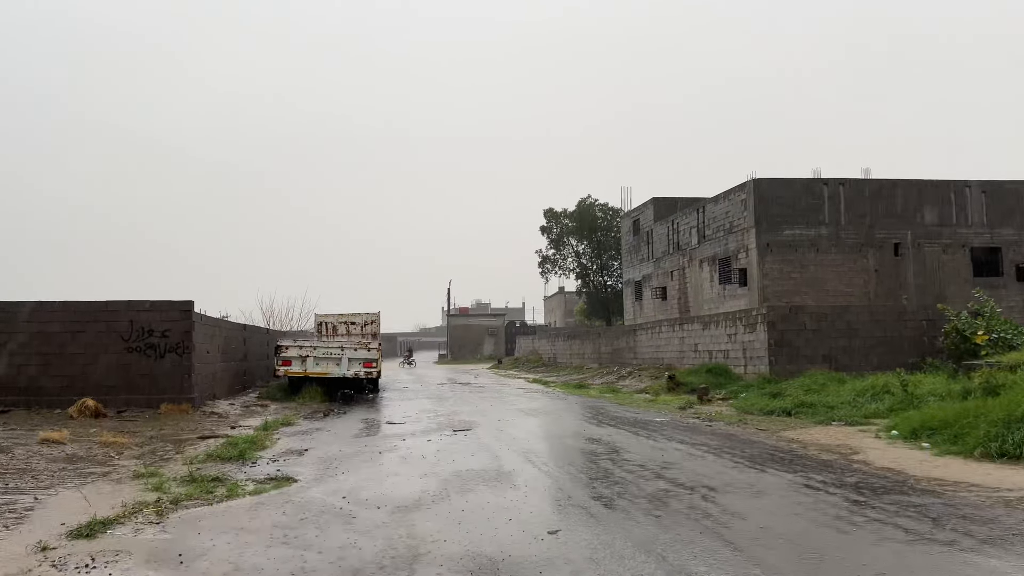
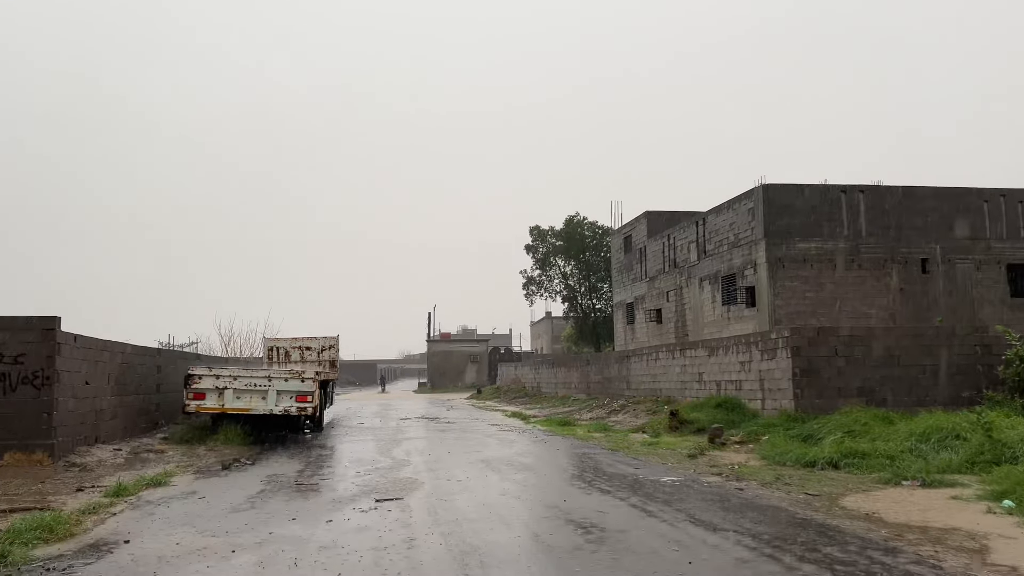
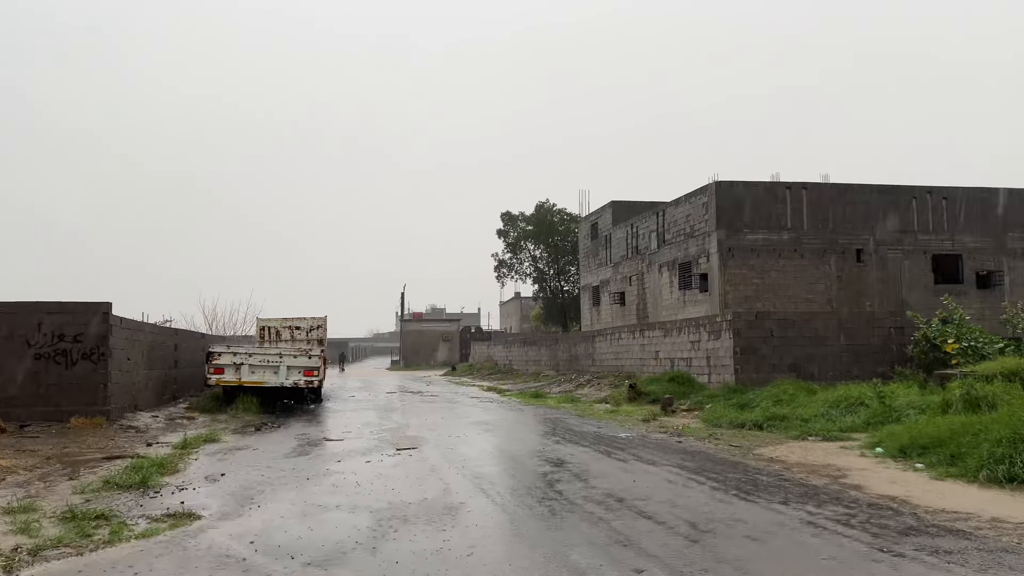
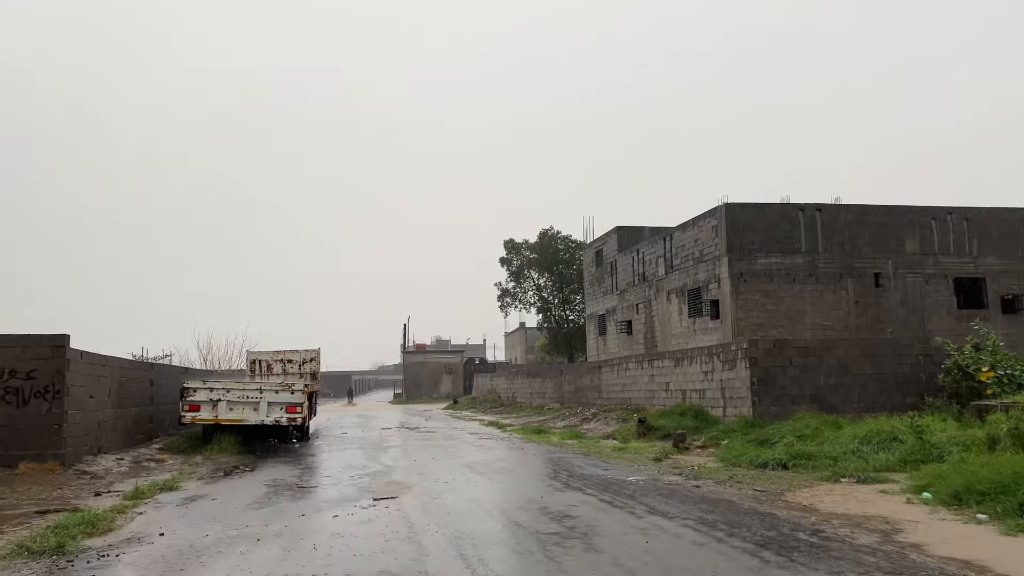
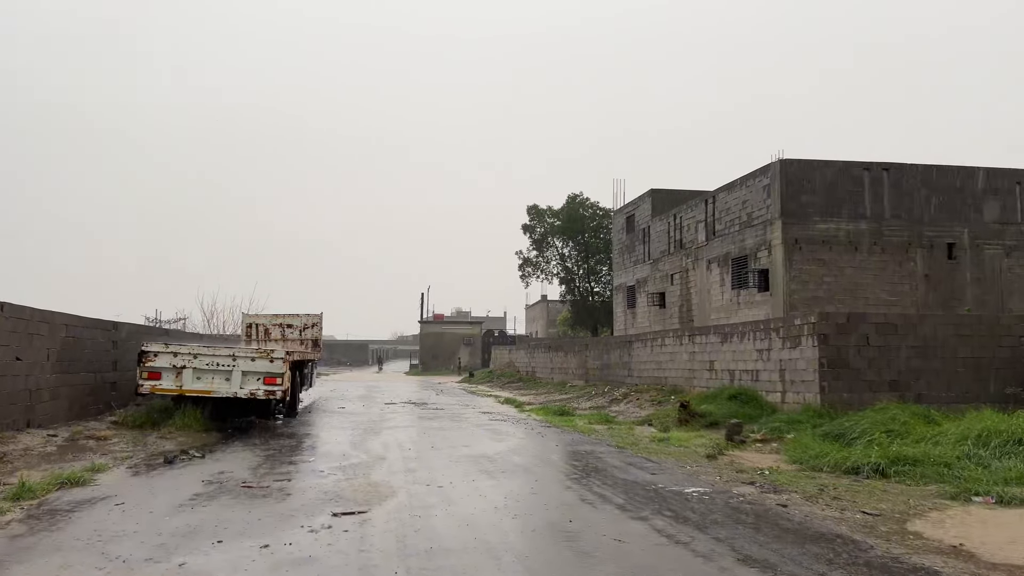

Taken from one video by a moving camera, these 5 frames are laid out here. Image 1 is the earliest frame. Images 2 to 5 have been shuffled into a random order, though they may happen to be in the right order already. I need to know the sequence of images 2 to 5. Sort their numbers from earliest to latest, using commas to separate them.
3, 4, 2, 5
